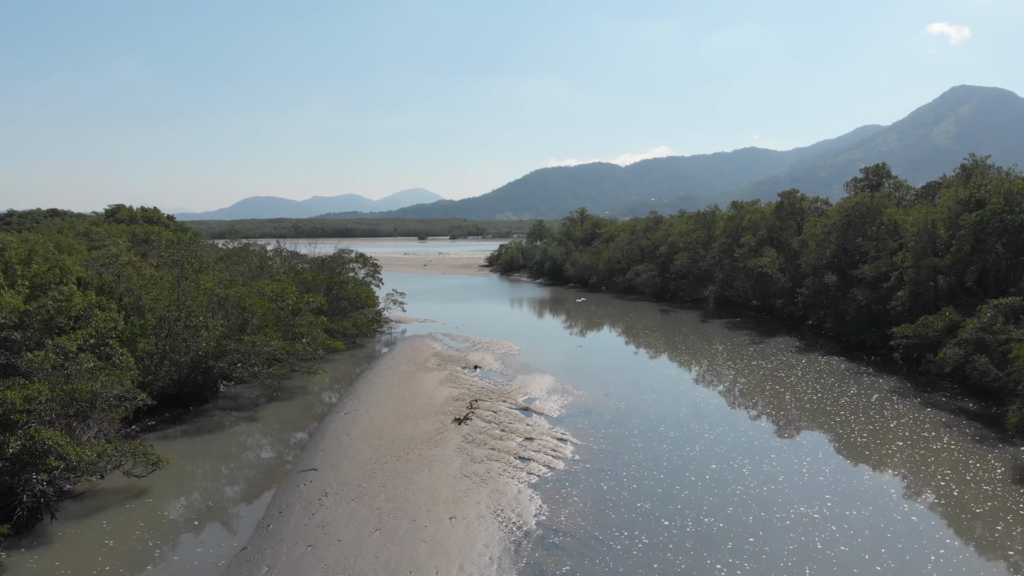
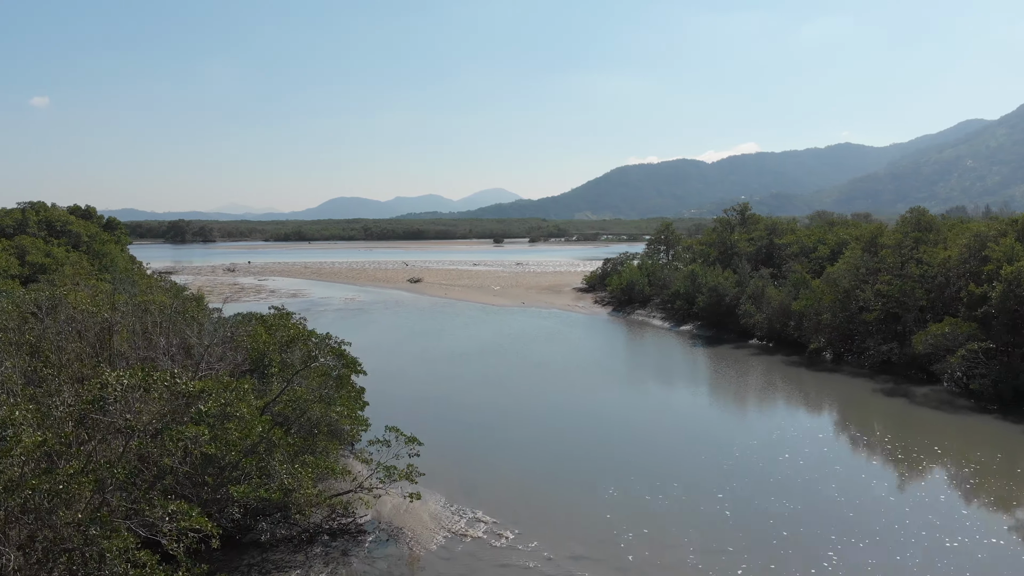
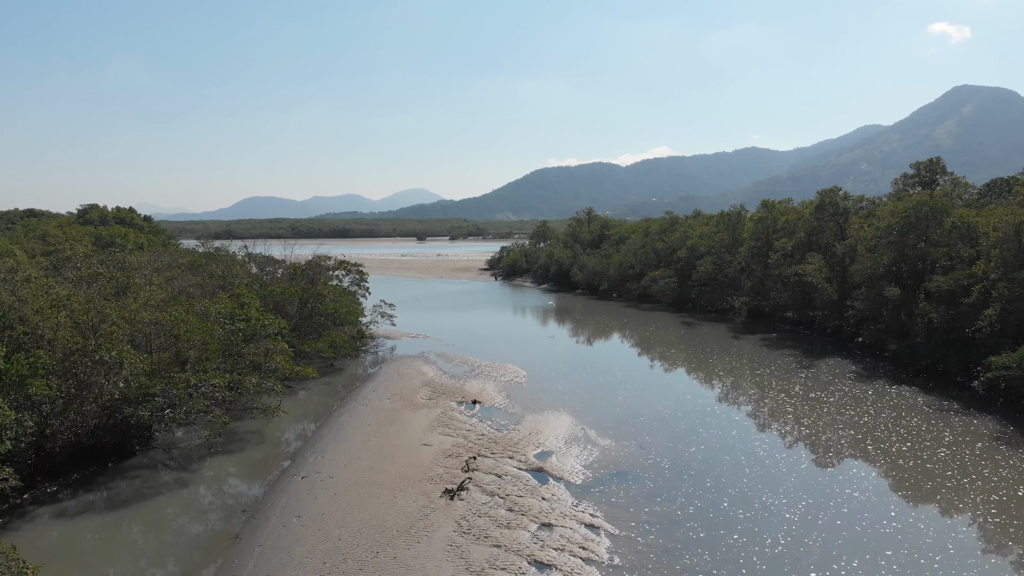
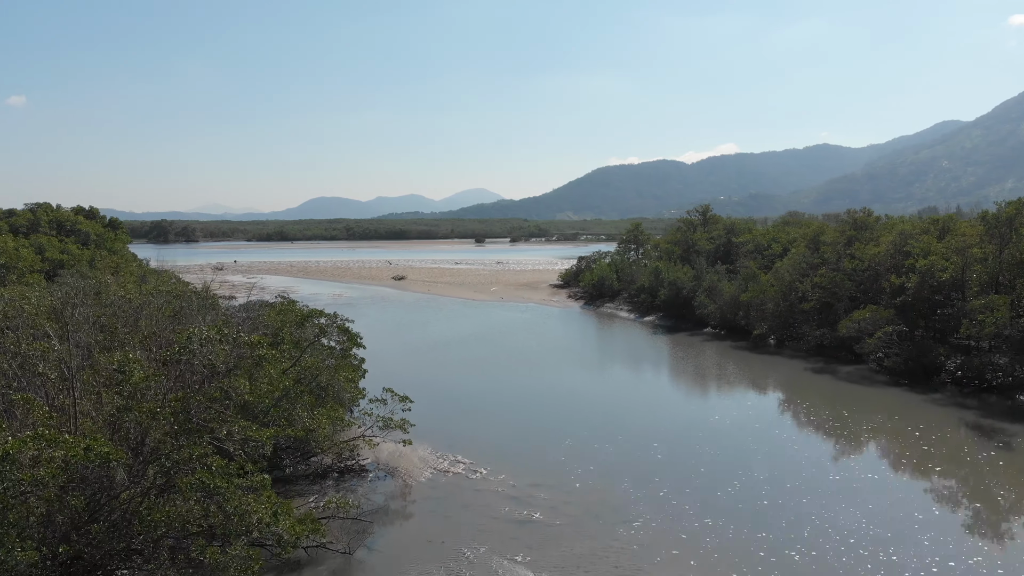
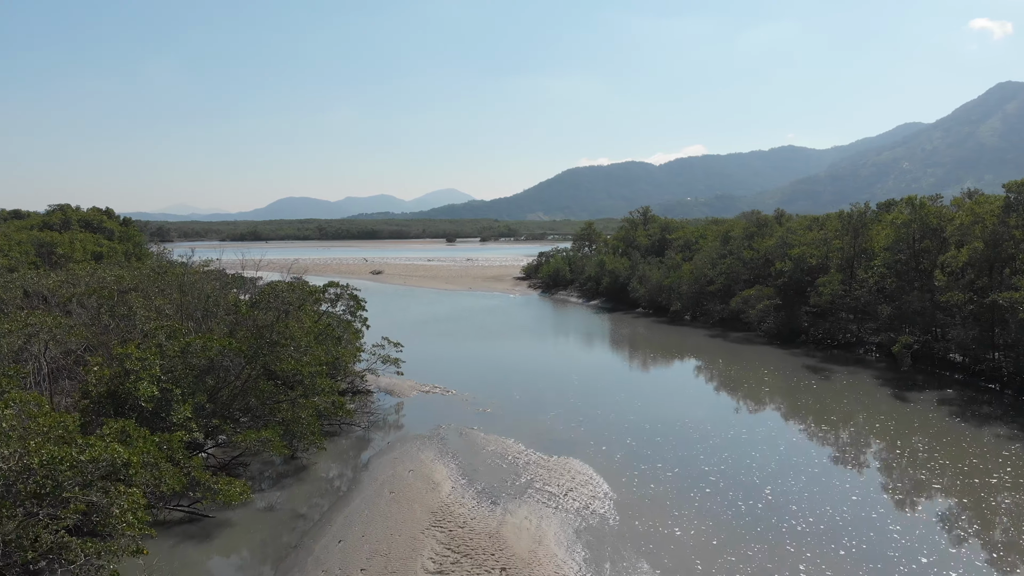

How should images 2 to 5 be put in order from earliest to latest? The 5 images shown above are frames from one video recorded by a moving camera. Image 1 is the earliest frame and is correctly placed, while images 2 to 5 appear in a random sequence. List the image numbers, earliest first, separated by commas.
3, 5, 4, 2
